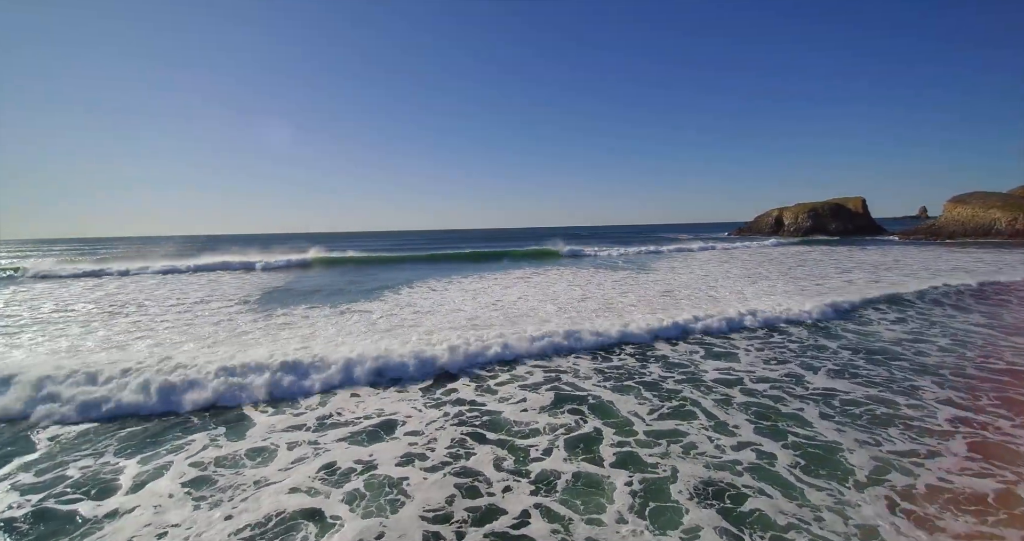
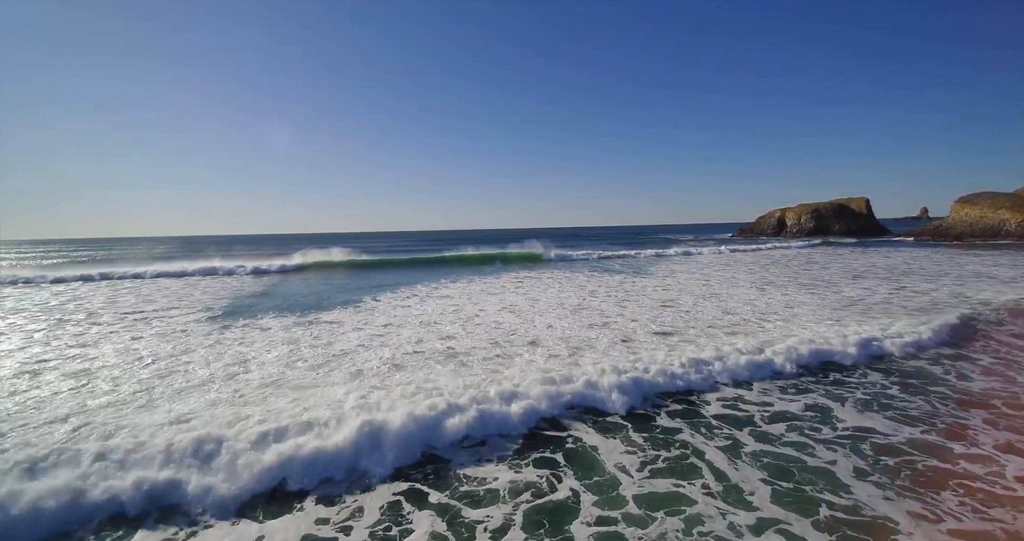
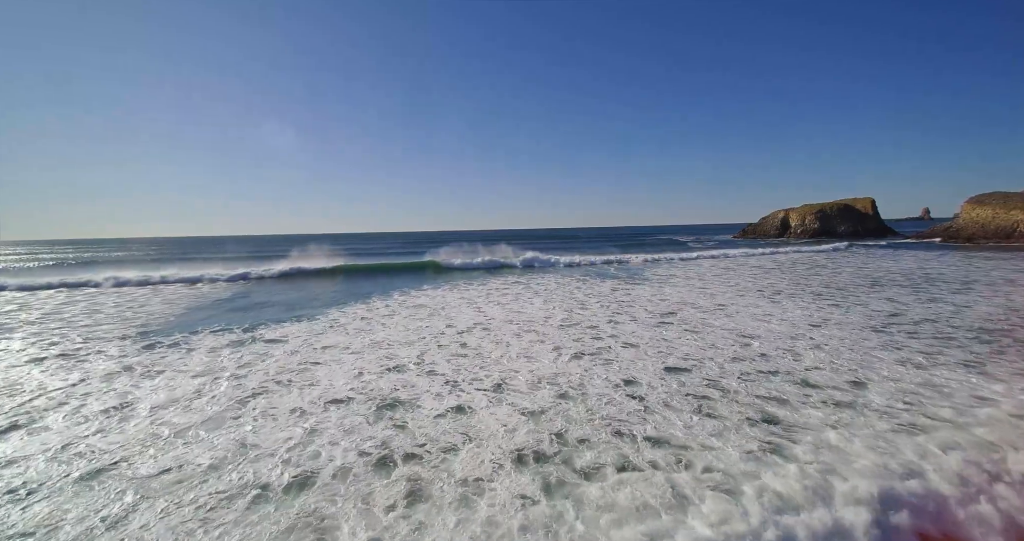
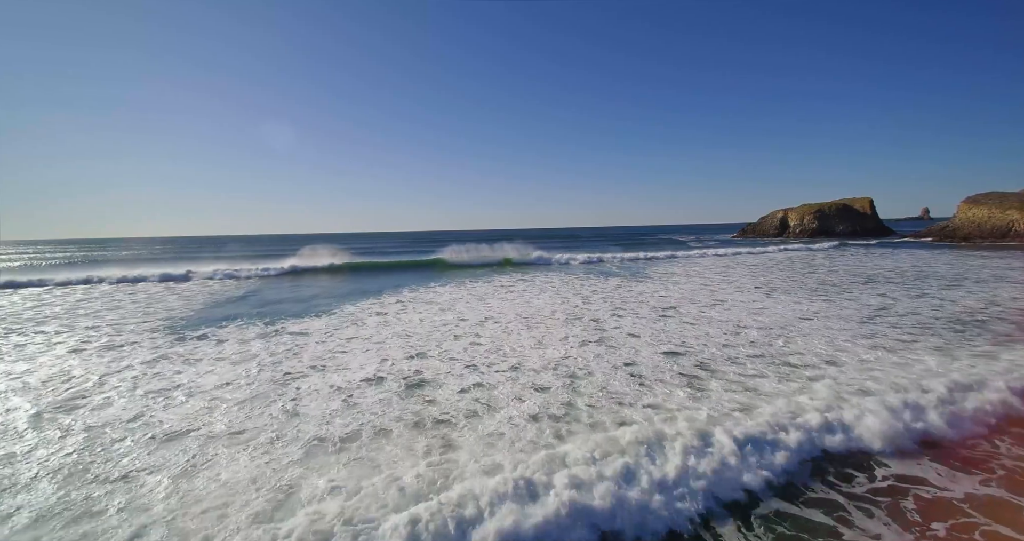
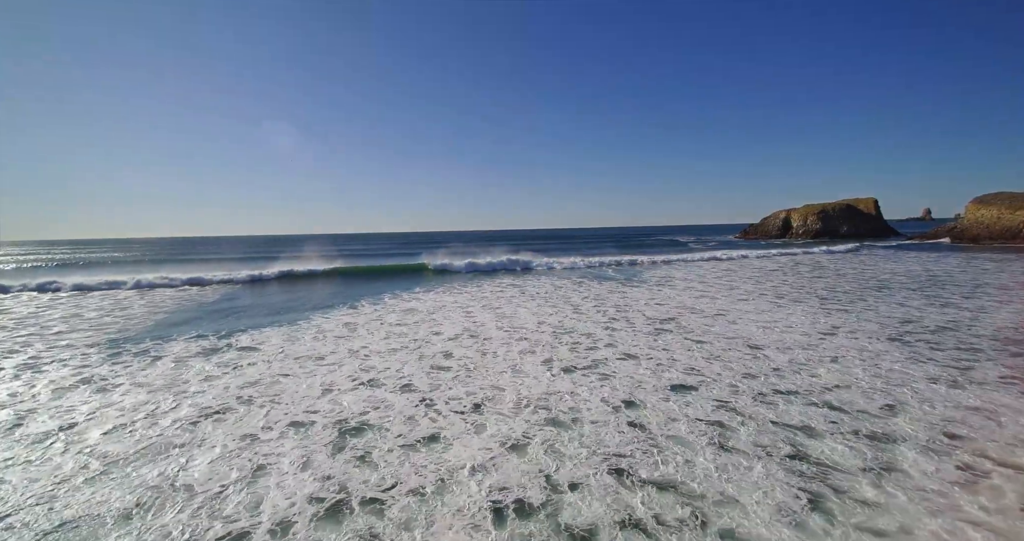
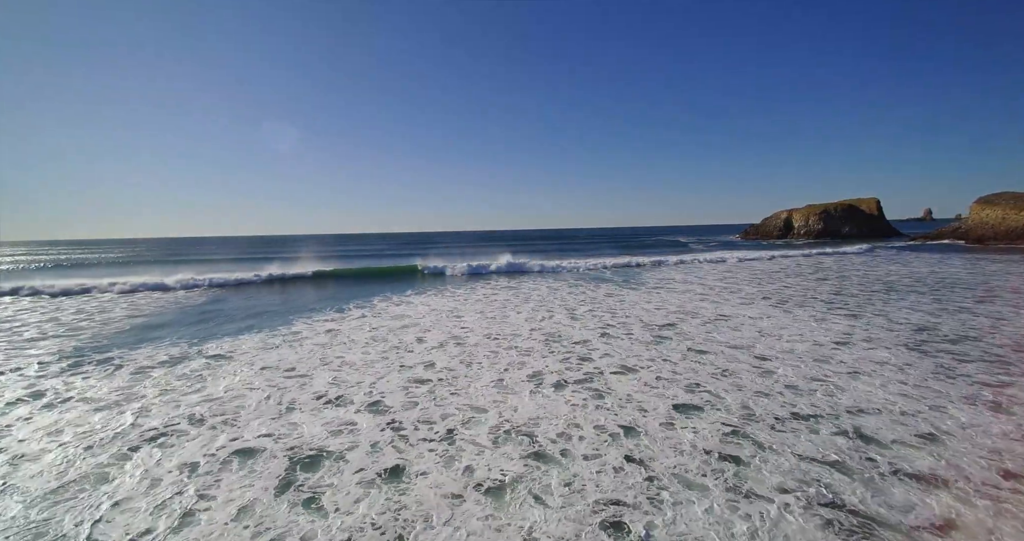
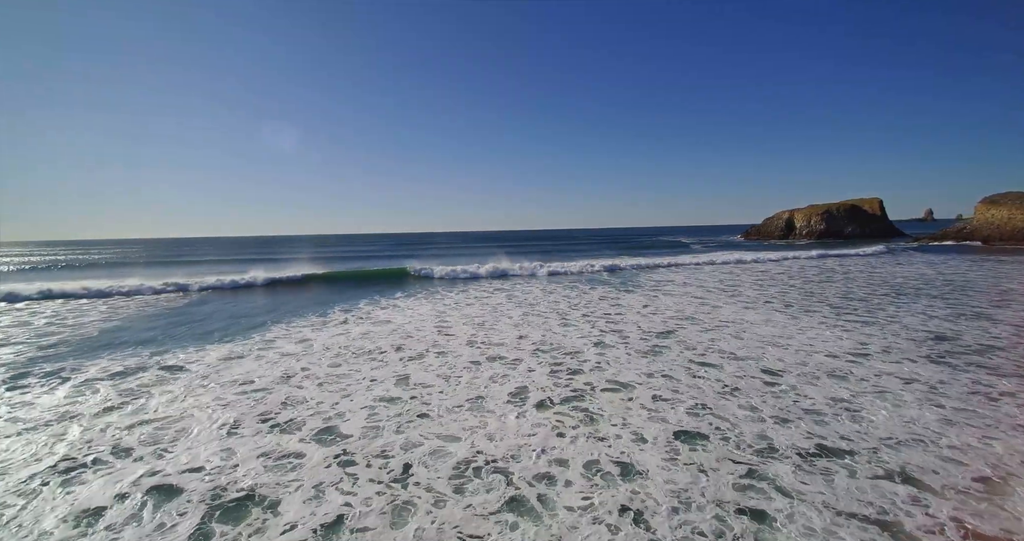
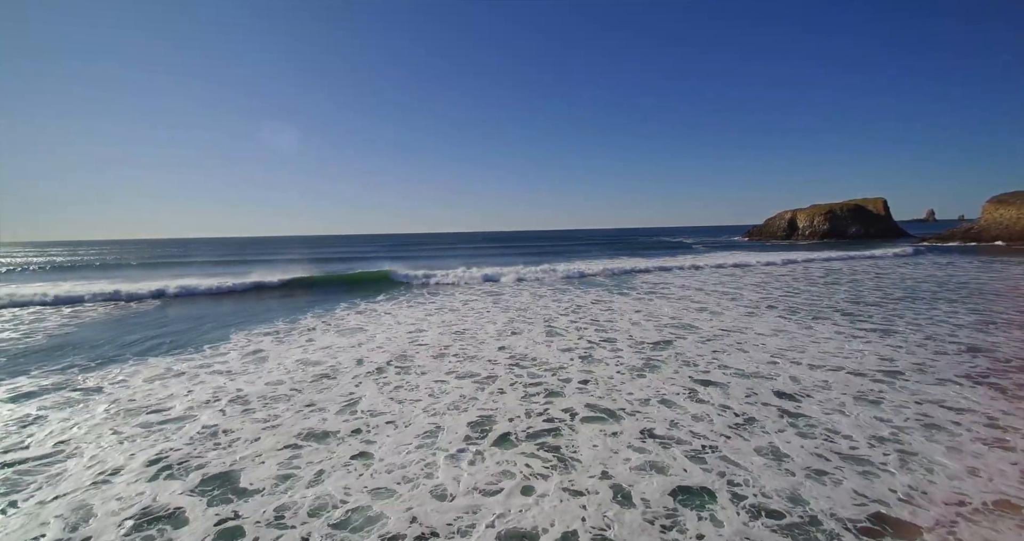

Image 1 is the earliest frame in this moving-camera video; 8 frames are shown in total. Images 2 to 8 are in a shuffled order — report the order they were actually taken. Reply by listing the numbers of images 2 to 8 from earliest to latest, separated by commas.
2, 4, 3, 5, 6, 7, 8
